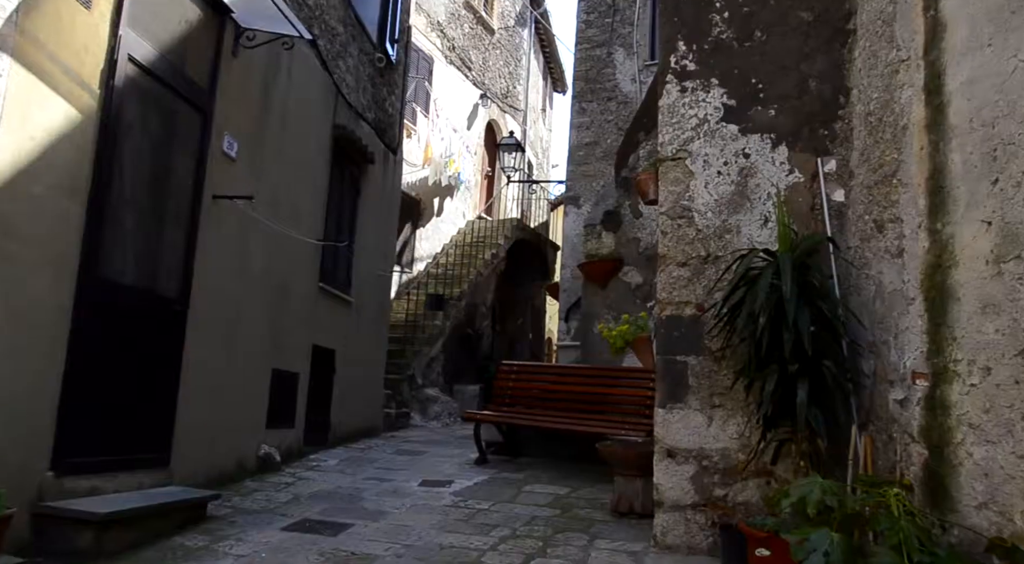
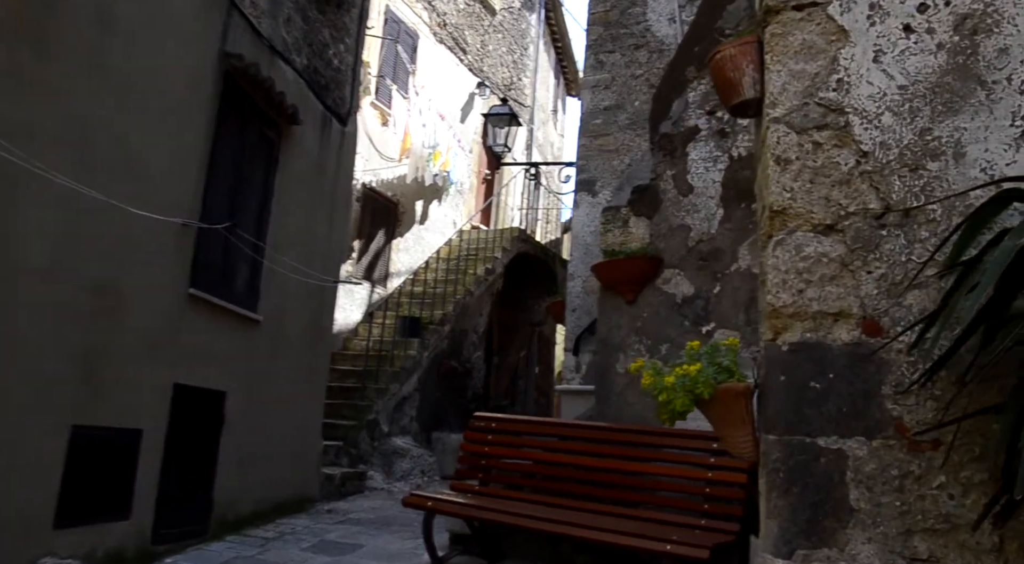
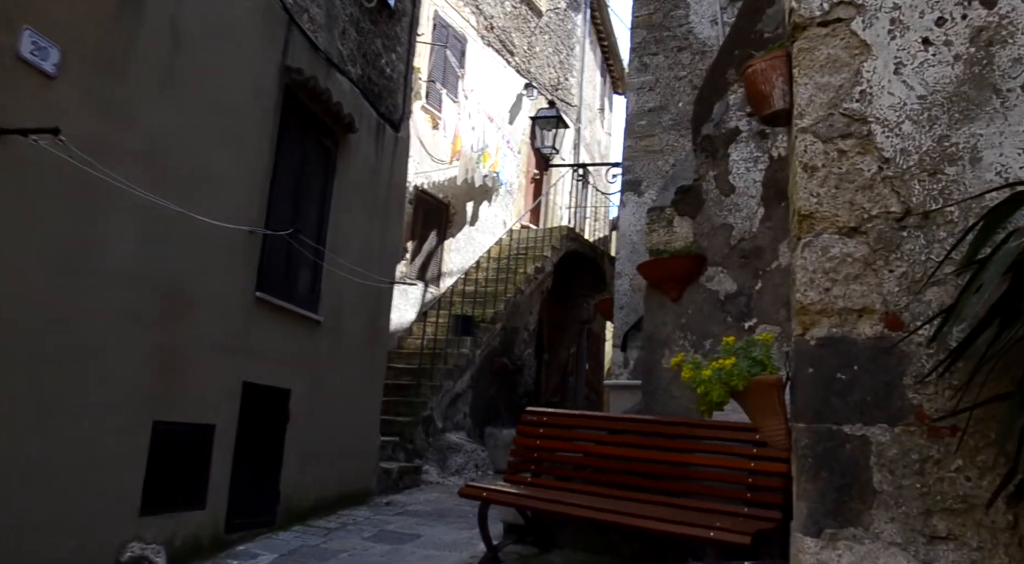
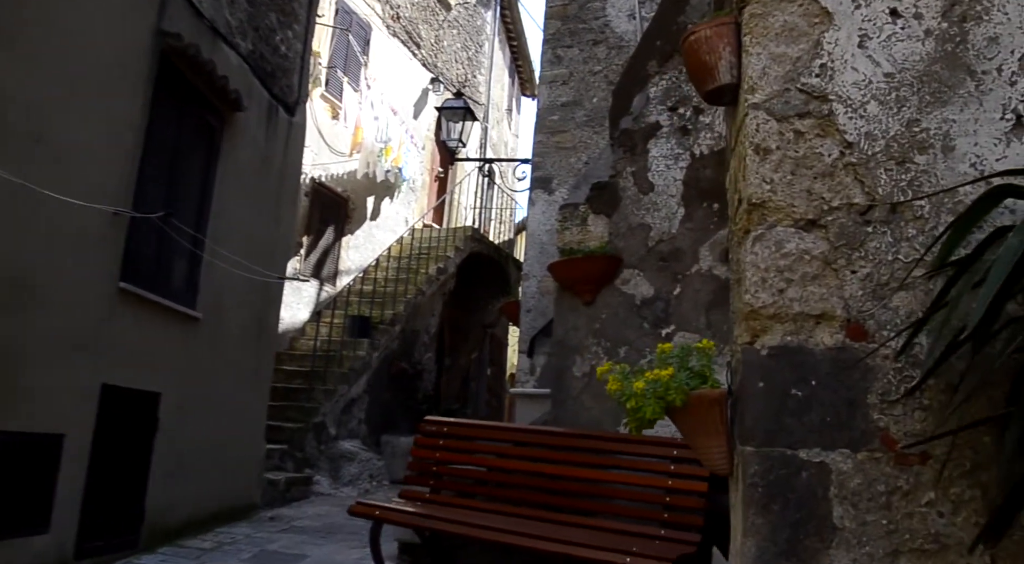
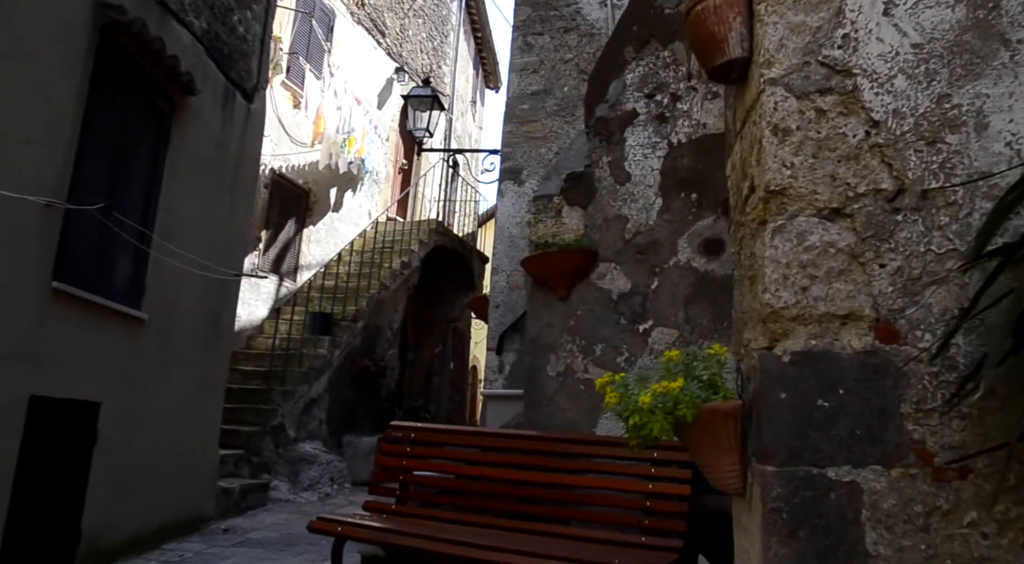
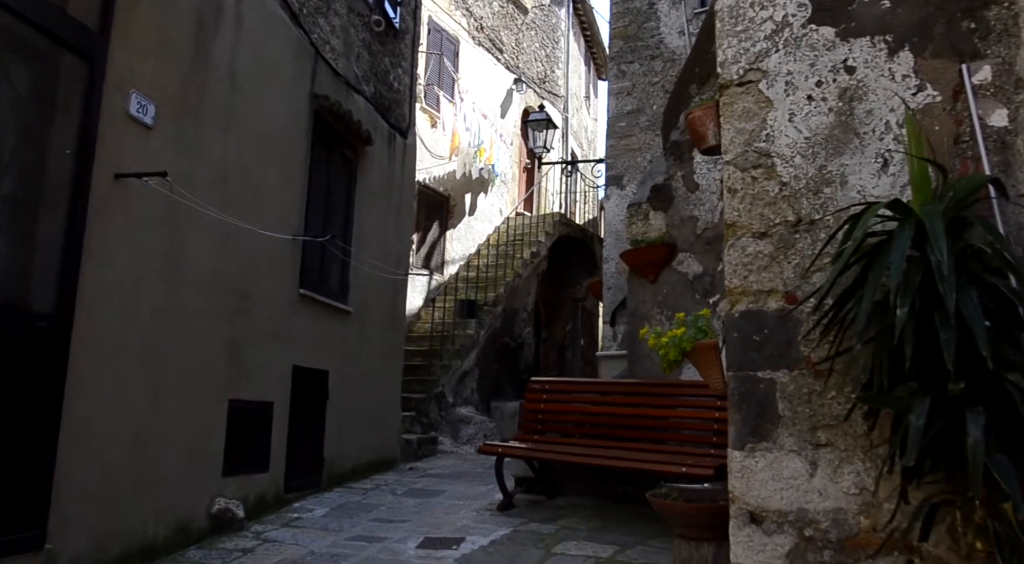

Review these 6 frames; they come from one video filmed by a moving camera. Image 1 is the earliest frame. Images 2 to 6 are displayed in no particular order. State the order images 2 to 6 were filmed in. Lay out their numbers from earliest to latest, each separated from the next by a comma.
6, 3, 2, 4, 5
